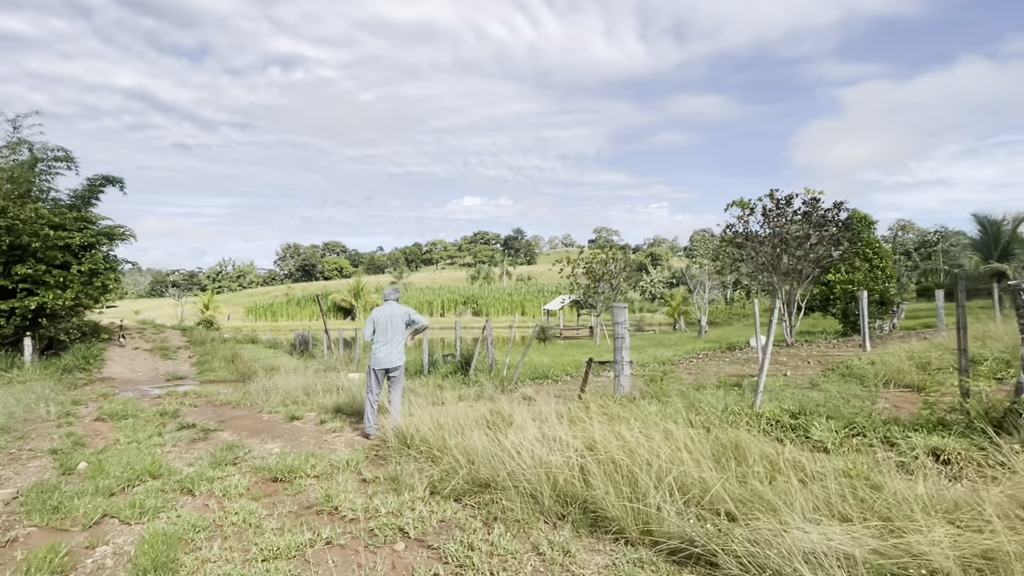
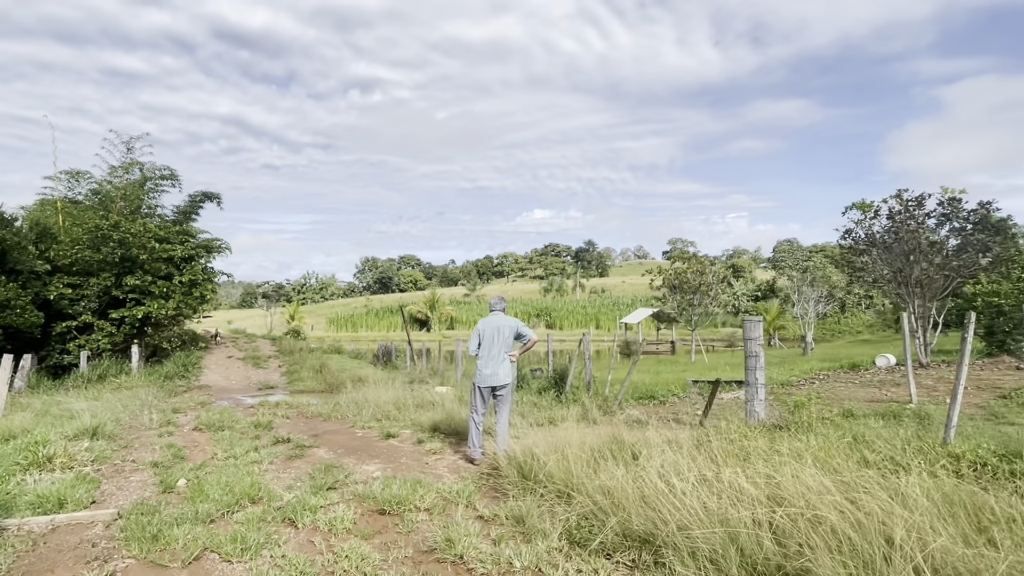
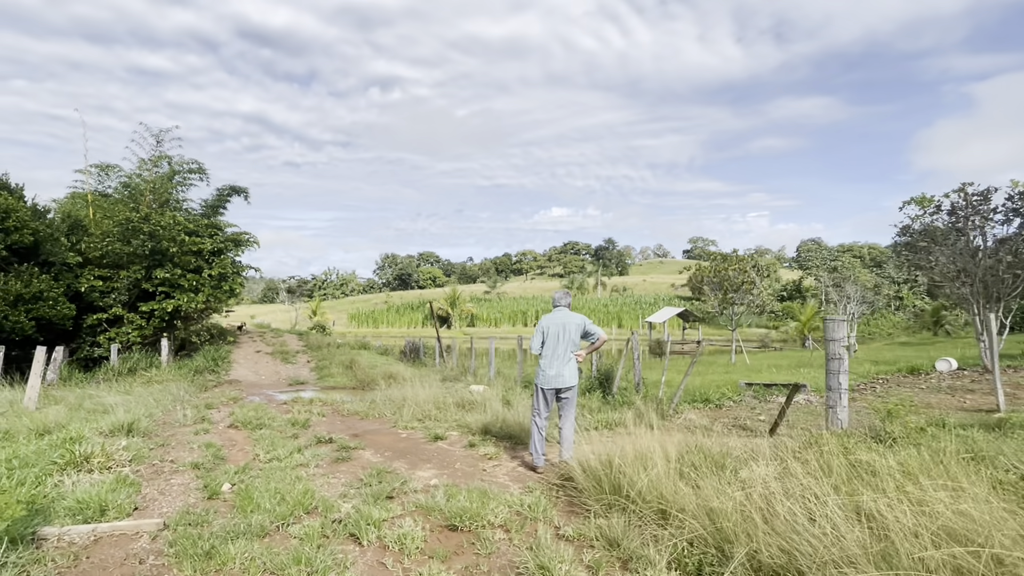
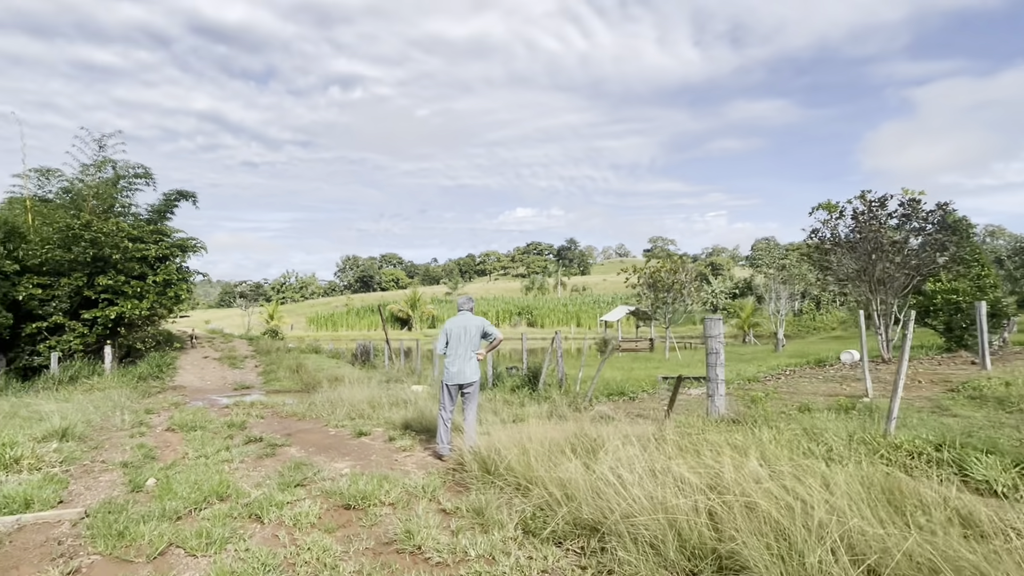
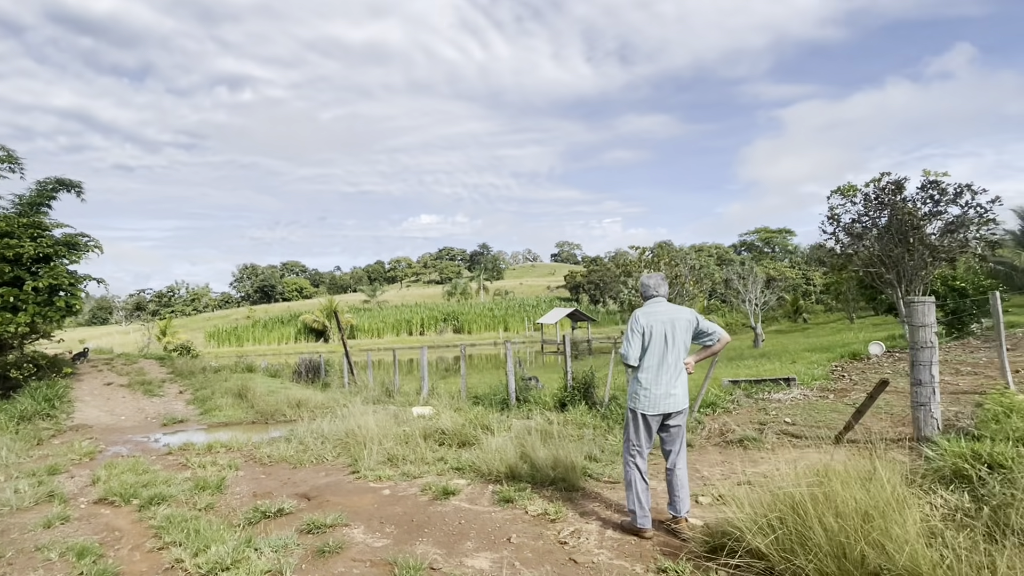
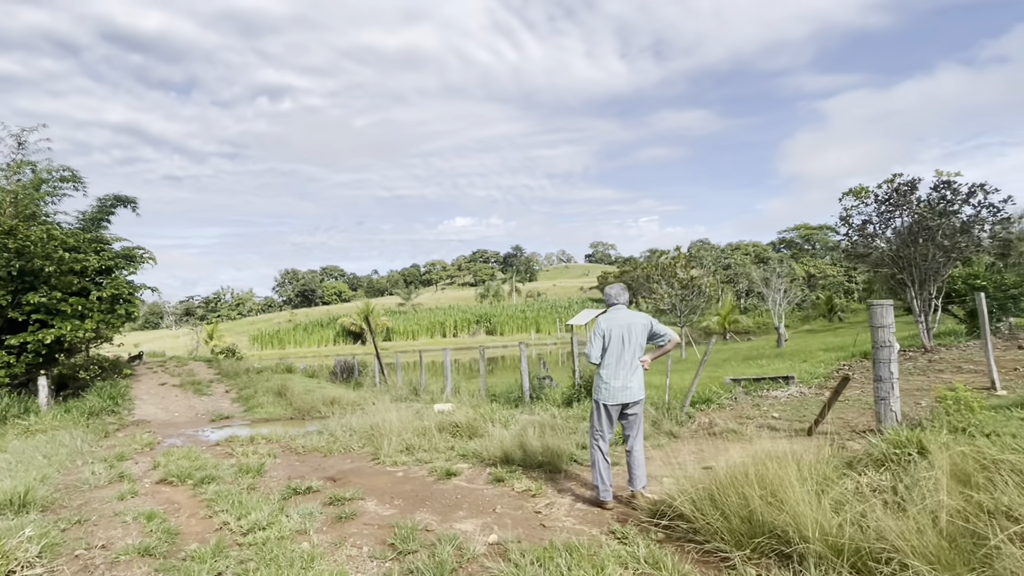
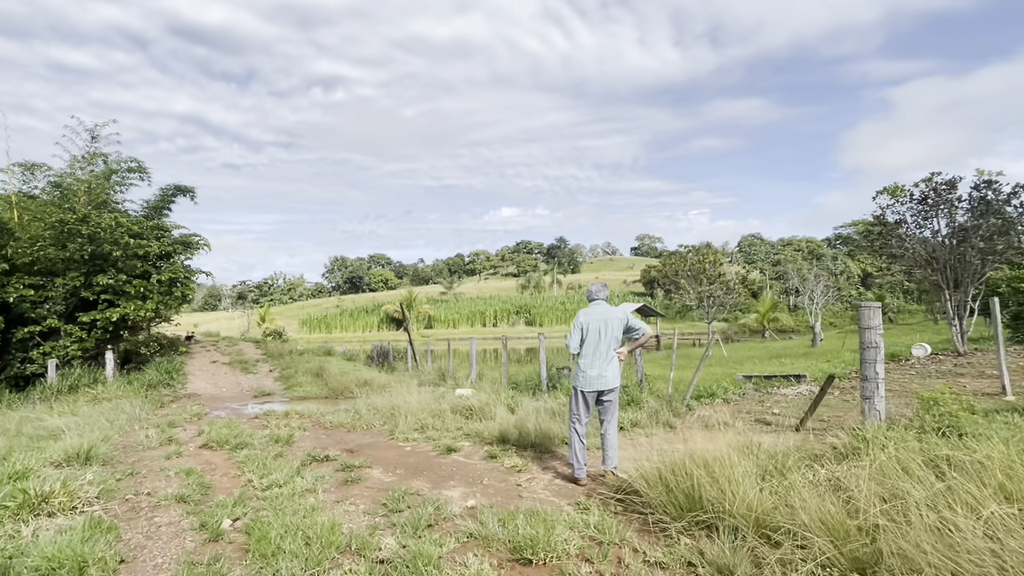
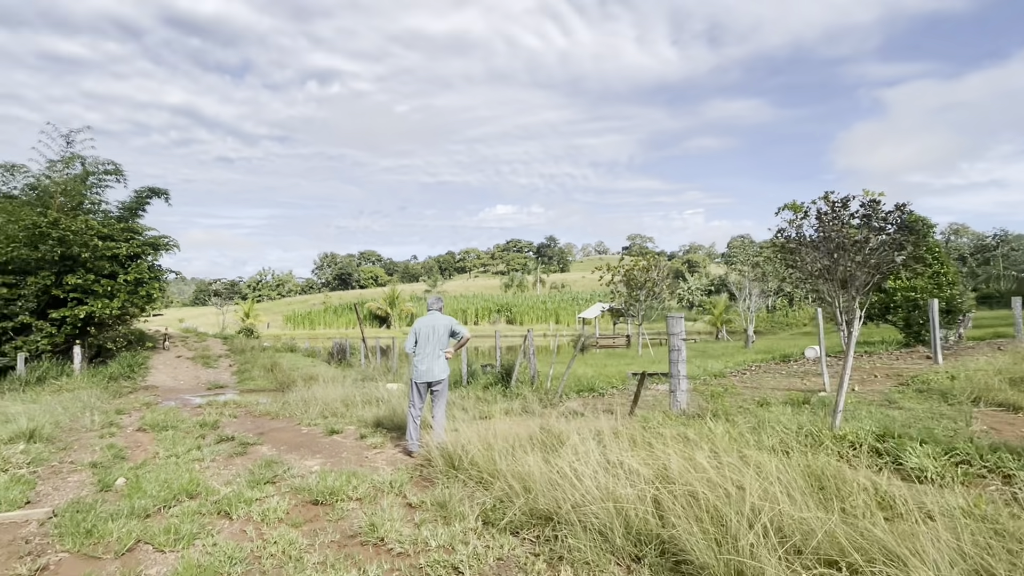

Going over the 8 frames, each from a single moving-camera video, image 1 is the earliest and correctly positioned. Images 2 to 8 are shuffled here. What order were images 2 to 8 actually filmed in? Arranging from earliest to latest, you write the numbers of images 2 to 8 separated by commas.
8, 4, 2, 3, 7, 6, 5
